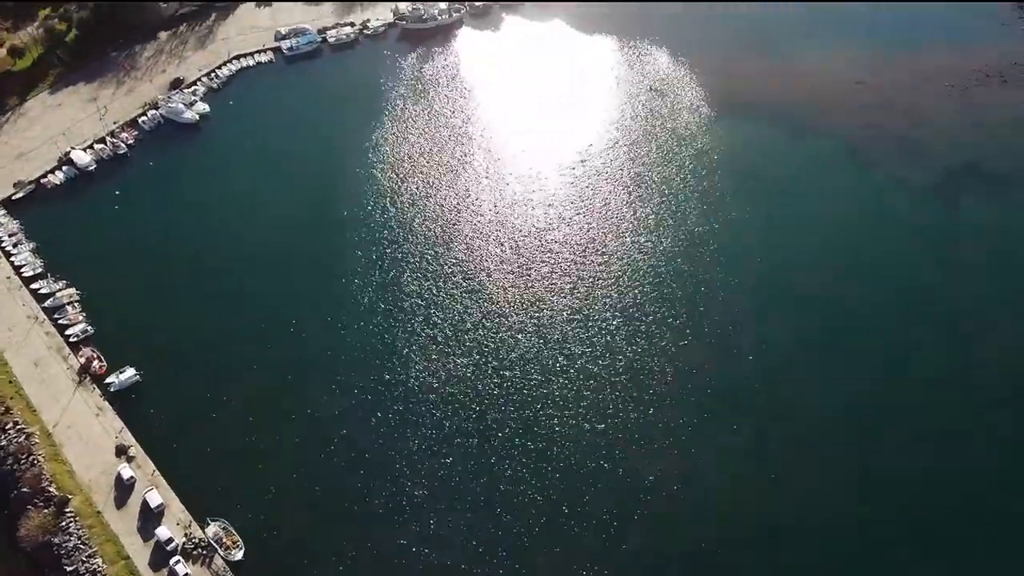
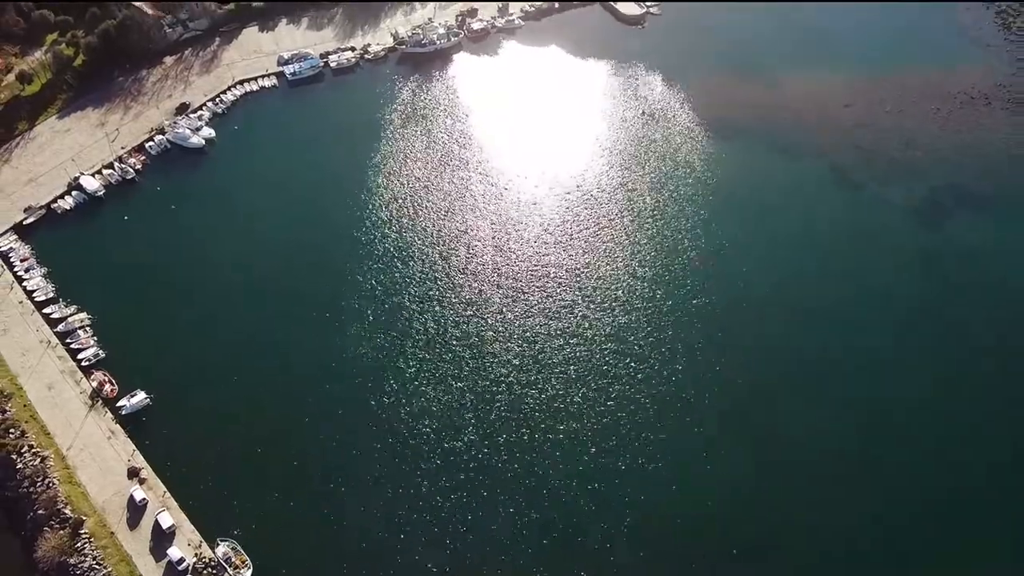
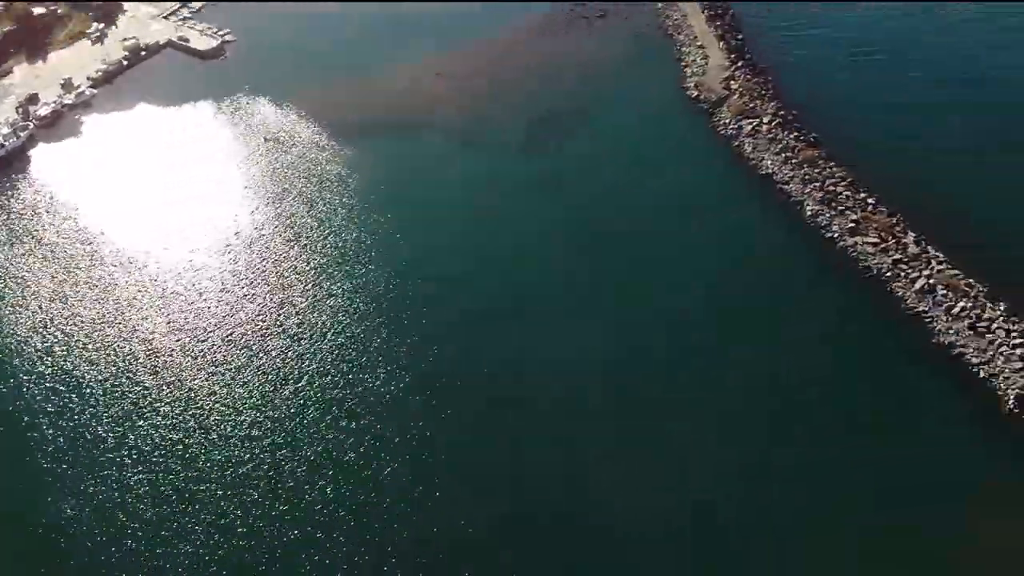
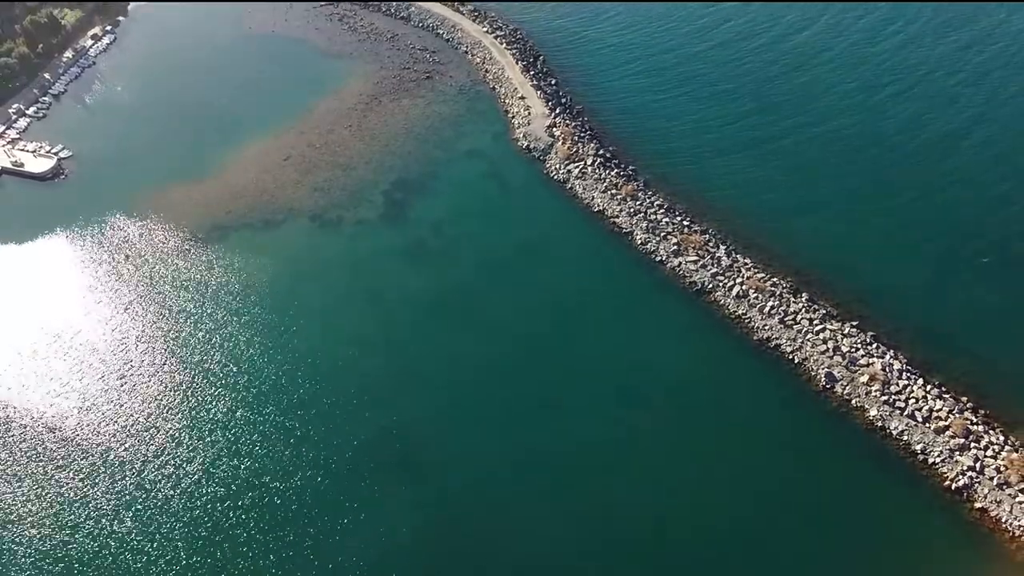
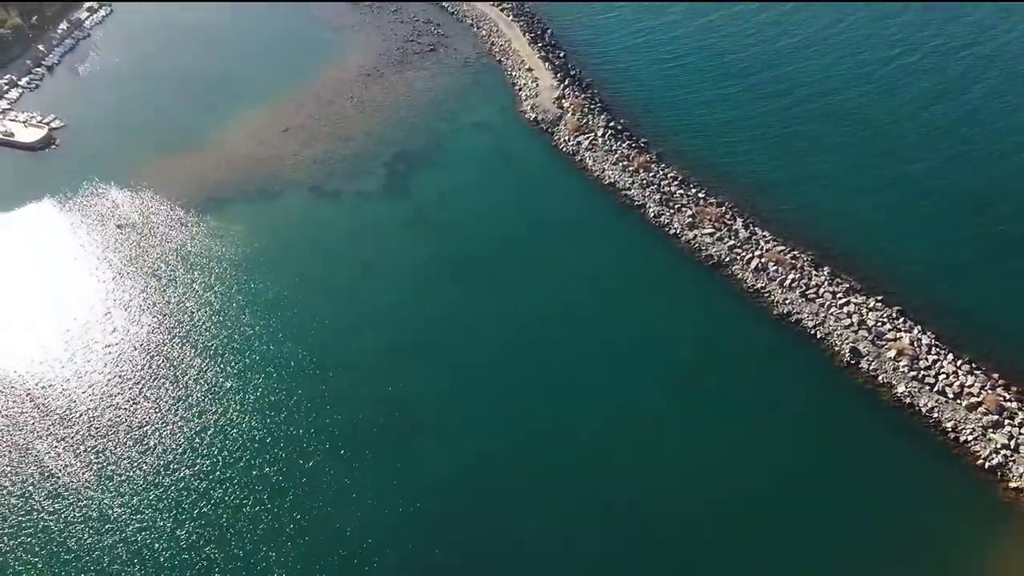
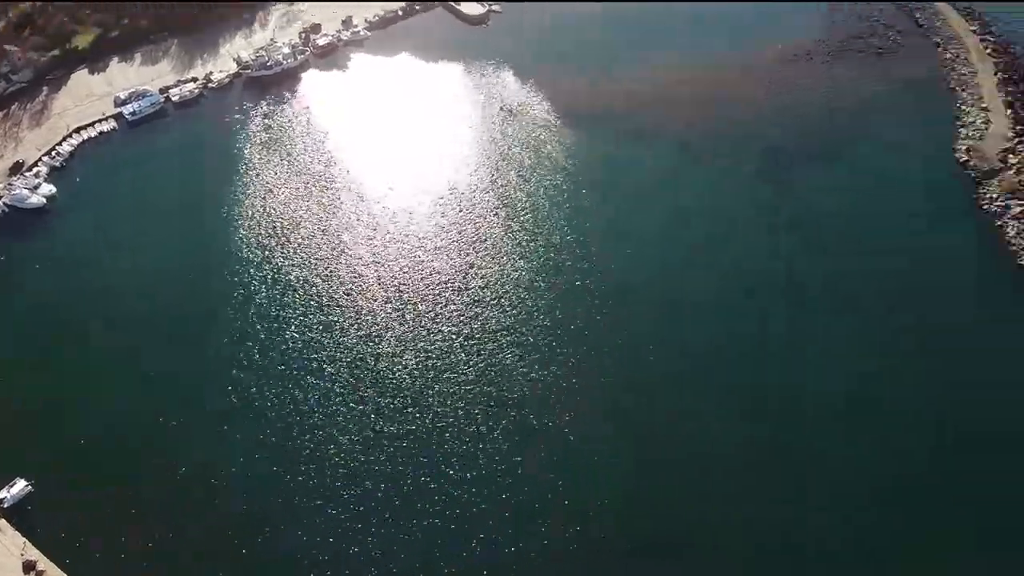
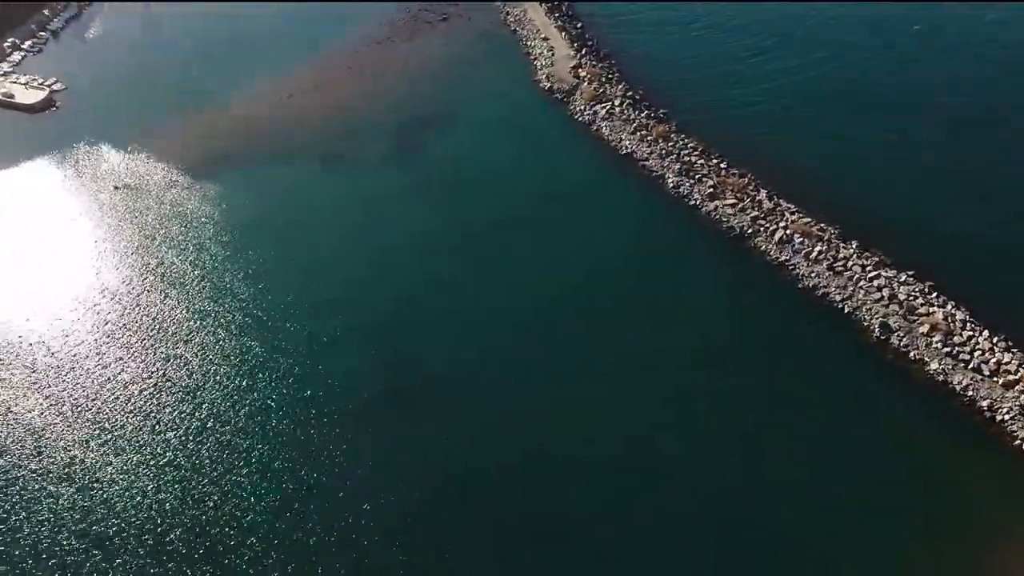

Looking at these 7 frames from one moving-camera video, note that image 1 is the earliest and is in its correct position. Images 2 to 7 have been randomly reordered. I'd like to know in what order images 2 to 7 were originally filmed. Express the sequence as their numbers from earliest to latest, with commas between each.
2, 6, 3, 7, 5, 4
